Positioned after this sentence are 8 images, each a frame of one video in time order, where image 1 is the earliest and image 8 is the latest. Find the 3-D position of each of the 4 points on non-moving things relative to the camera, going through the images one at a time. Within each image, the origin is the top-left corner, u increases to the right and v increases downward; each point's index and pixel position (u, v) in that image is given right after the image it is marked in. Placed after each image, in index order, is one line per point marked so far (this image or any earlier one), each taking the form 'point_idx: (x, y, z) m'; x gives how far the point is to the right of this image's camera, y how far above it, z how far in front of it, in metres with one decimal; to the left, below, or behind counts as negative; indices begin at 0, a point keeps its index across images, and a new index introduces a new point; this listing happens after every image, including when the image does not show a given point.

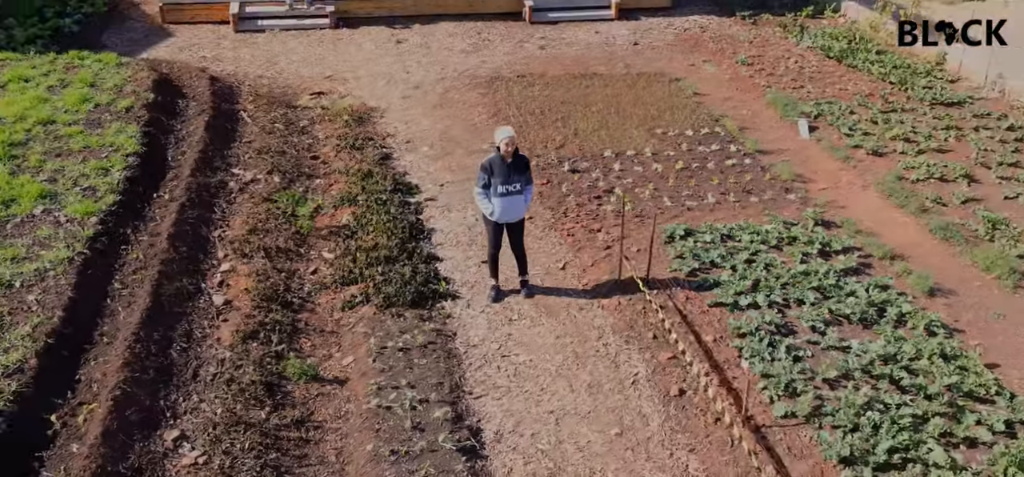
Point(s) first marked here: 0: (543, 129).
0: (+0.4, +1.3, +11.3) m
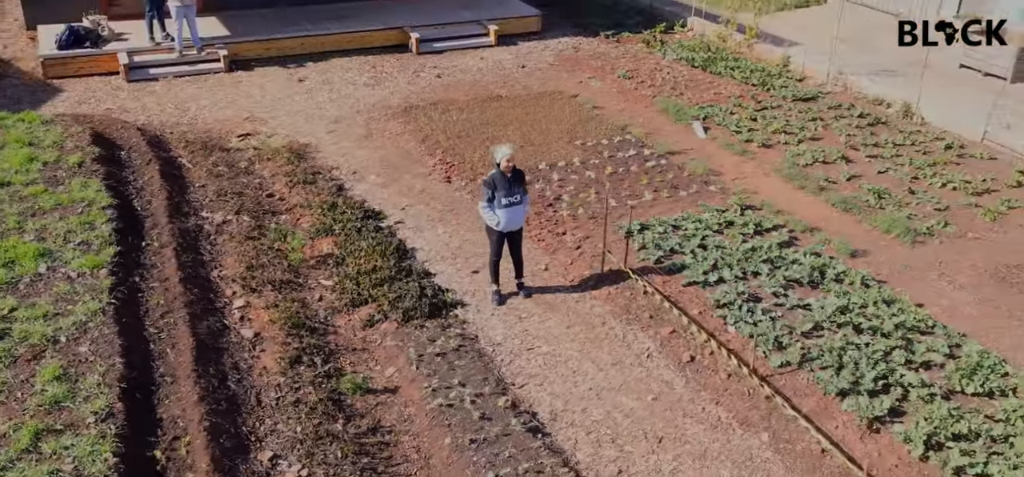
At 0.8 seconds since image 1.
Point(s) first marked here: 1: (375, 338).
0: (-0.5, +1.1, +12.1) m
1: (-1.2, -0.9, +8.1) m
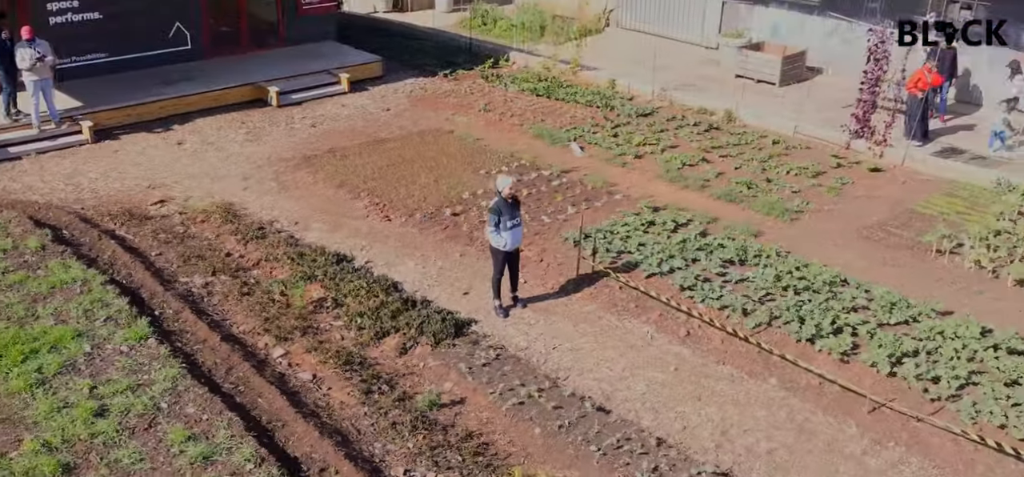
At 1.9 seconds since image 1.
0: (-1.6, +0.7, +13.0) m
1: (-0.9, -1.2, +8.9) m
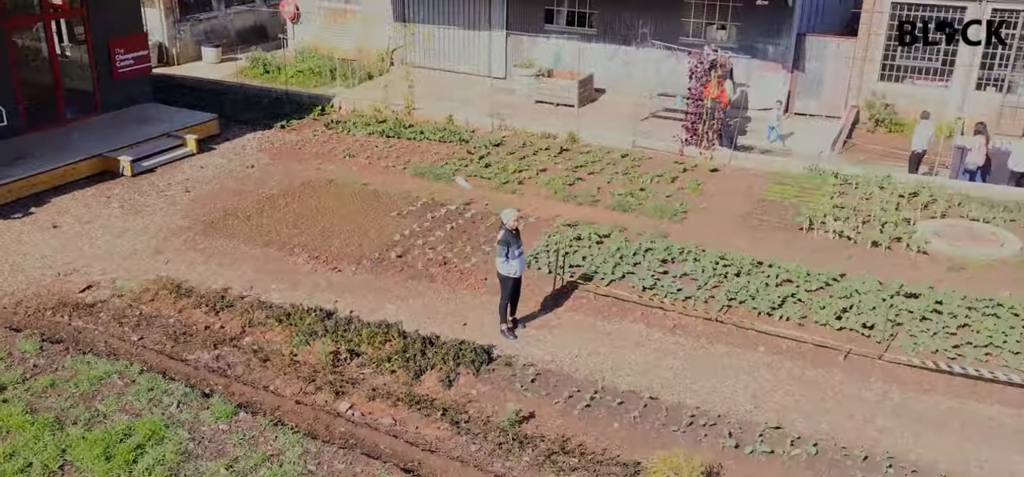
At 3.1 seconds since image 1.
0: (-2.7, -0.1, +13.2) m
1: (-0.5, -1.6, +9.6) m
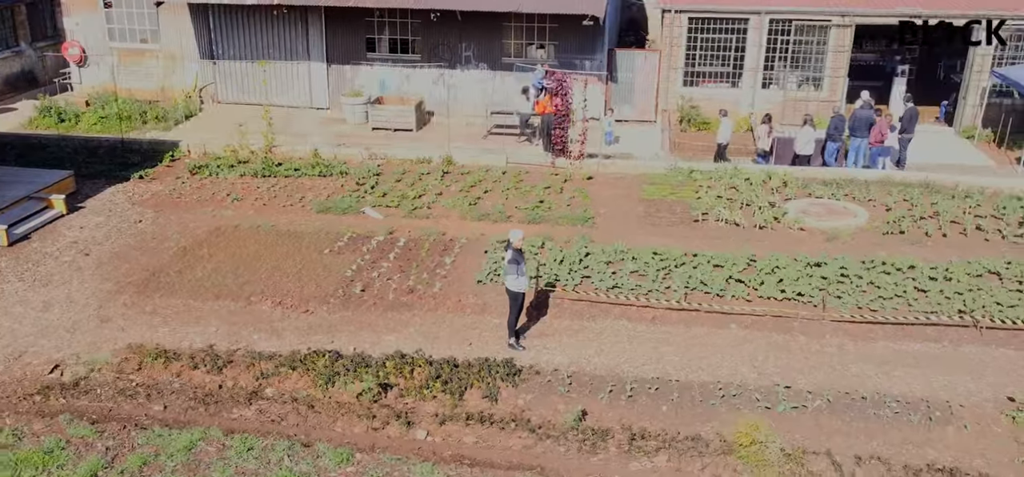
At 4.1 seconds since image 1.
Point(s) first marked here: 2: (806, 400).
0: (-3.3, -0.7, +13.1) m
1: (0.0, -1.8, +10.3) m
2: (+3.2, -1.8, +10.2) m
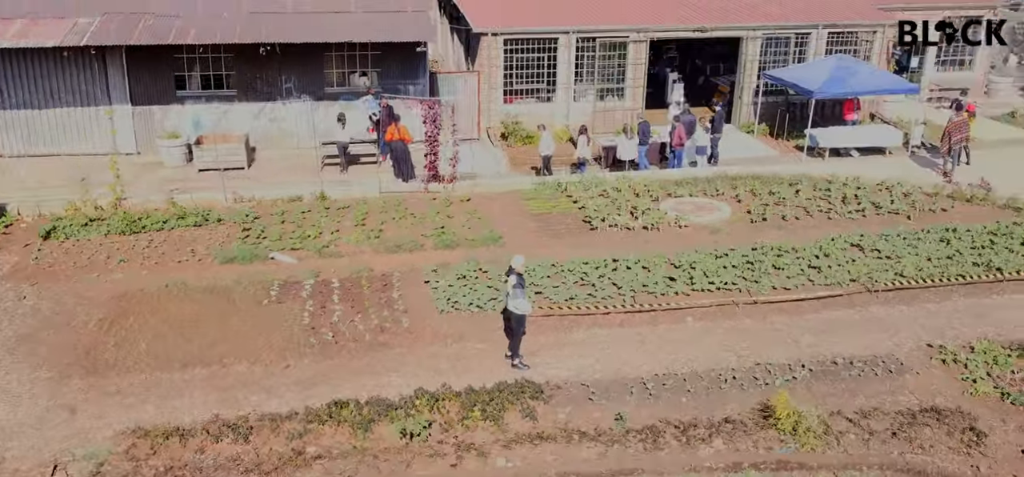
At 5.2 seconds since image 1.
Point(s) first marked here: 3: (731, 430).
0: (-3.7, -1.4, +12.5) m
1: (+0.5, -2.1, +10.8) m
2: (+3.6, -1.7, +11.7) m
3: (+2.5, -2.2, +10.4) m
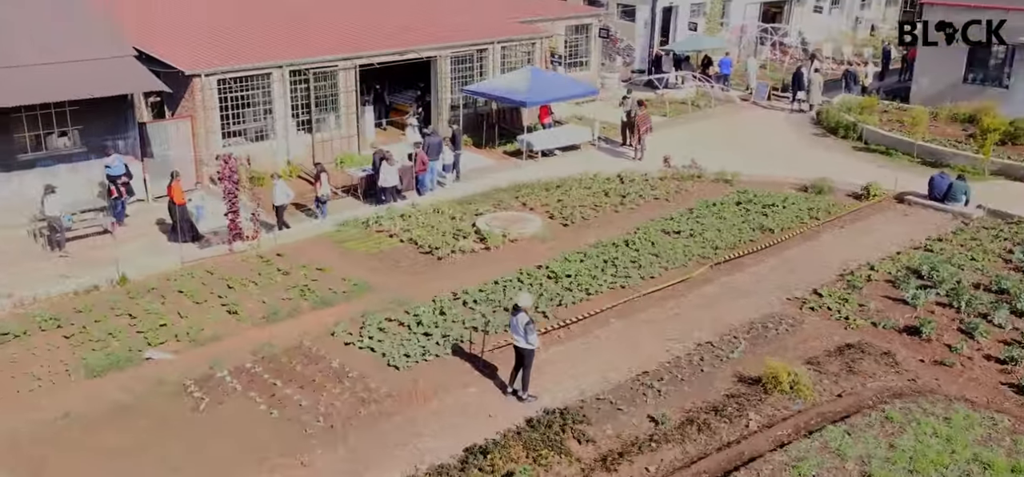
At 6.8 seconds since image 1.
0: (-3.3, -2.6, +11.0) m
1: (+1.2, -2.4, +11.5) m
2: (+3.3, -1.6, +13.8) m
3: (+3.1, -2.1, +12.1) m
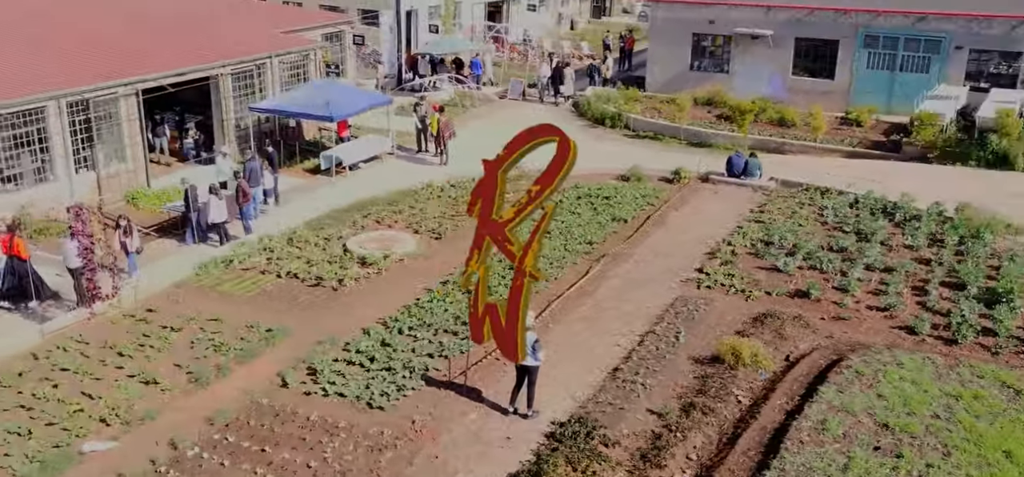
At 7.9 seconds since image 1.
0: (-2.5, -3.2, +10.0) m
1: (+1.5, -2.5, +12.0) m
2: (+2.6, -1.5, +14.8) m
3: (+3.0, -2.0, +13.2) m
